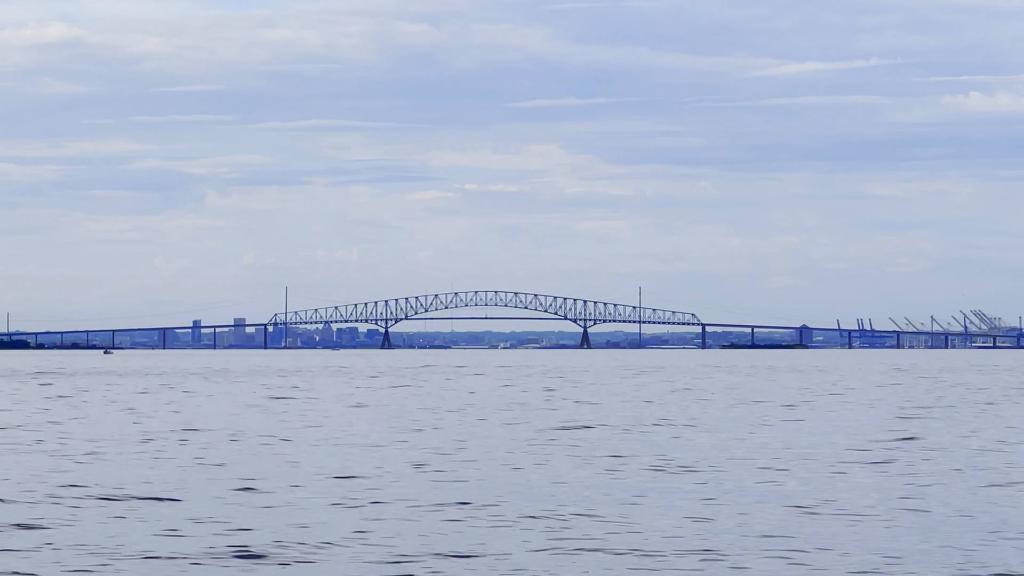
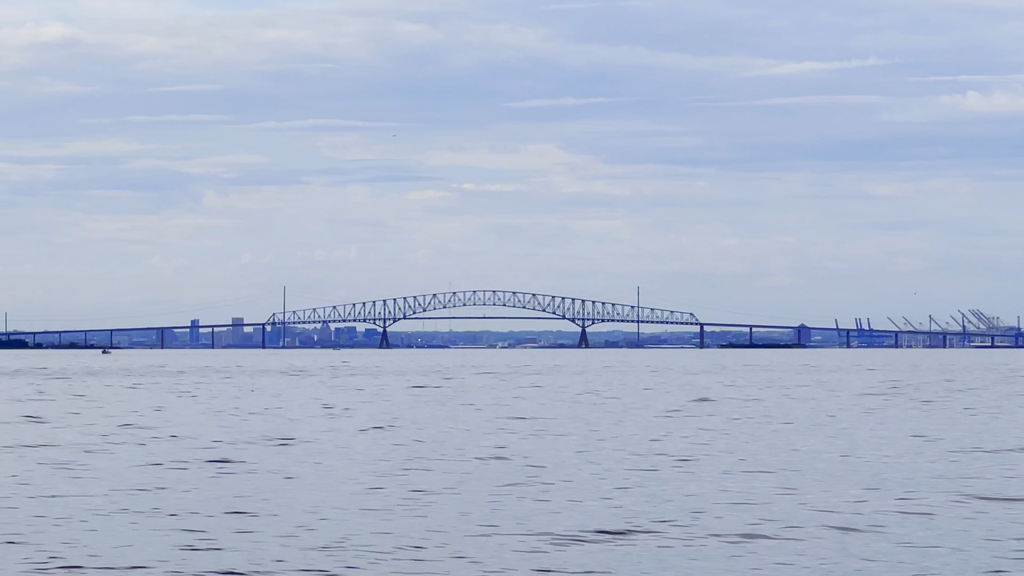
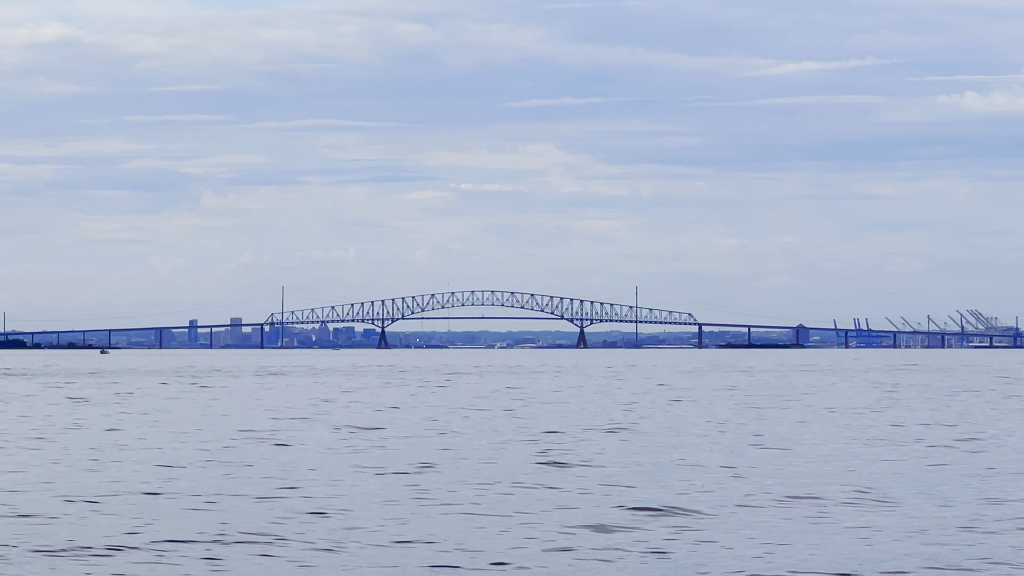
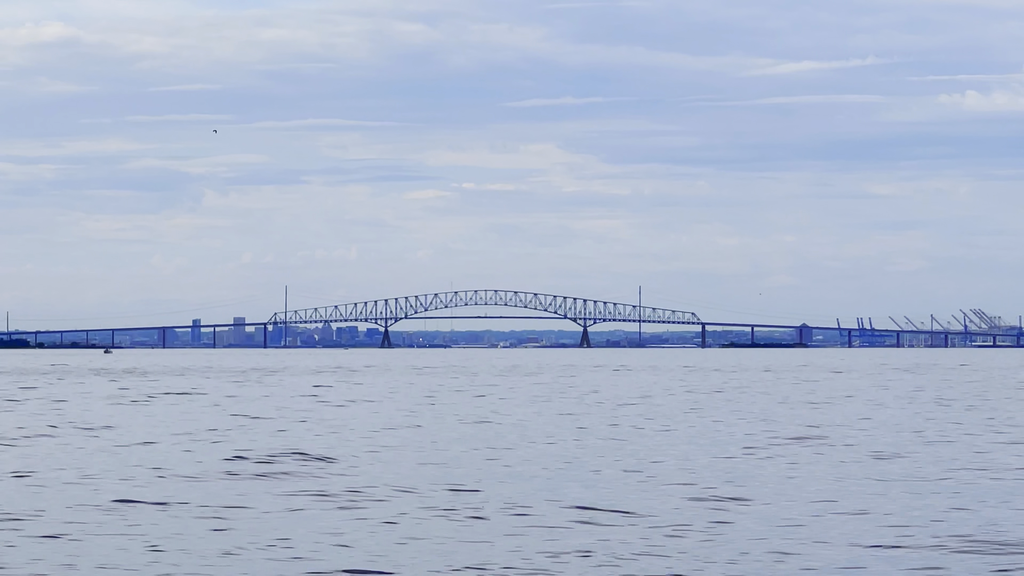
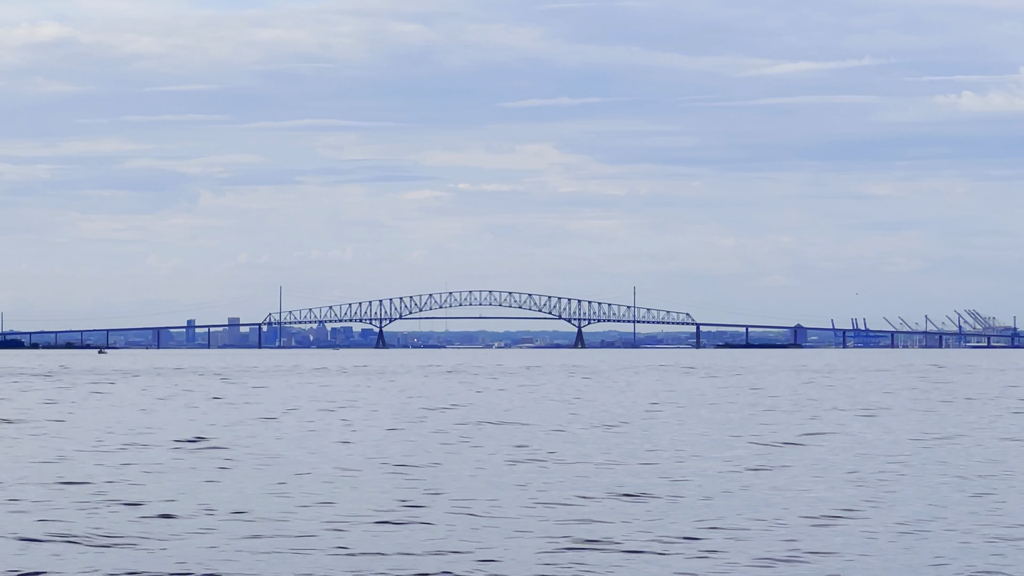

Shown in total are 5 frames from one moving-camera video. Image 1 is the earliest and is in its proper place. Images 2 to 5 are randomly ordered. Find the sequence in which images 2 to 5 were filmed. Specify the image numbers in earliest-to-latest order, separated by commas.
2, 3, 5, 4
